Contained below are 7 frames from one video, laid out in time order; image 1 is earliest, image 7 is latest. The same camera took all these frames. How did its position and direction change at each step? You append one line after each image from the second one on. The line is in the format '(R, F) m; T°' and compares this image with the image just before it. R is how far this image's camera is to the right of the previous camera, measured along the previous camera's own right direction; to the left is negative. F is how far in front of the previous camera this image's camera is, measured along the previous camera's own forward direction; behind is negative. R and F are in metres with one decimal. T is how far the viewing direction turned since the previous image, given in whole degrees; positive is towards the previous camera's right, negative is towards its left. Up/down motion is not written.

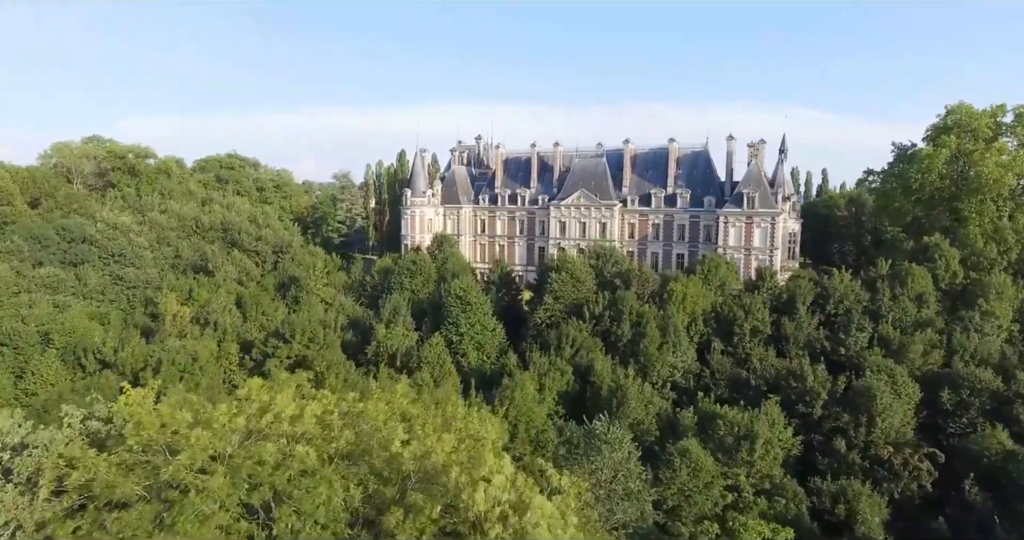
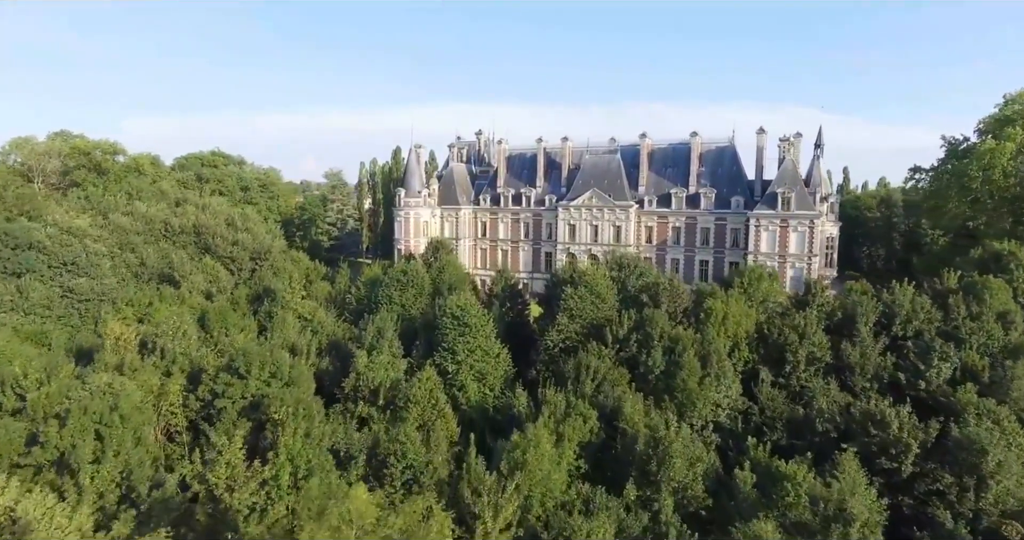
(-0.2, +6.1) m; 0°
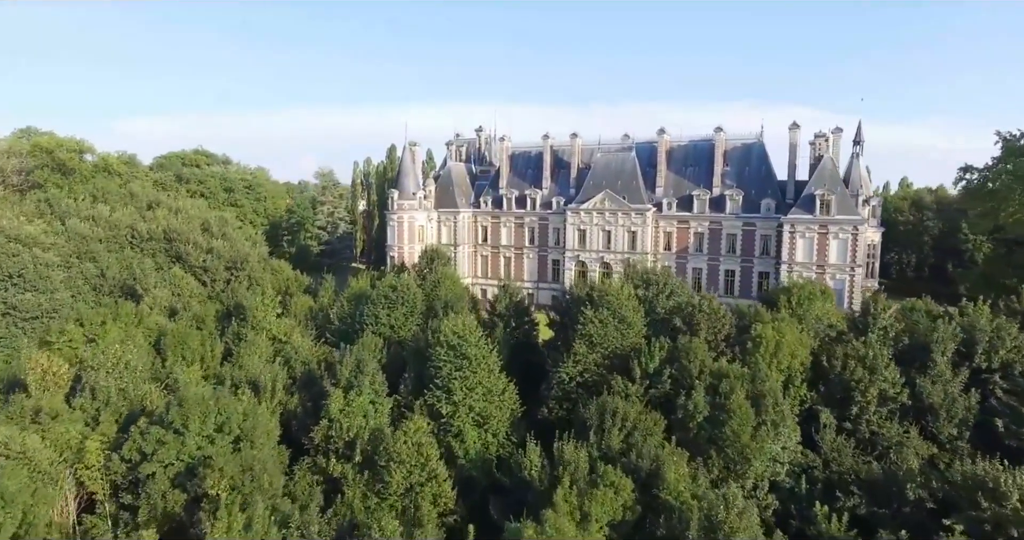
(-0.2, +5.4) m; 0°
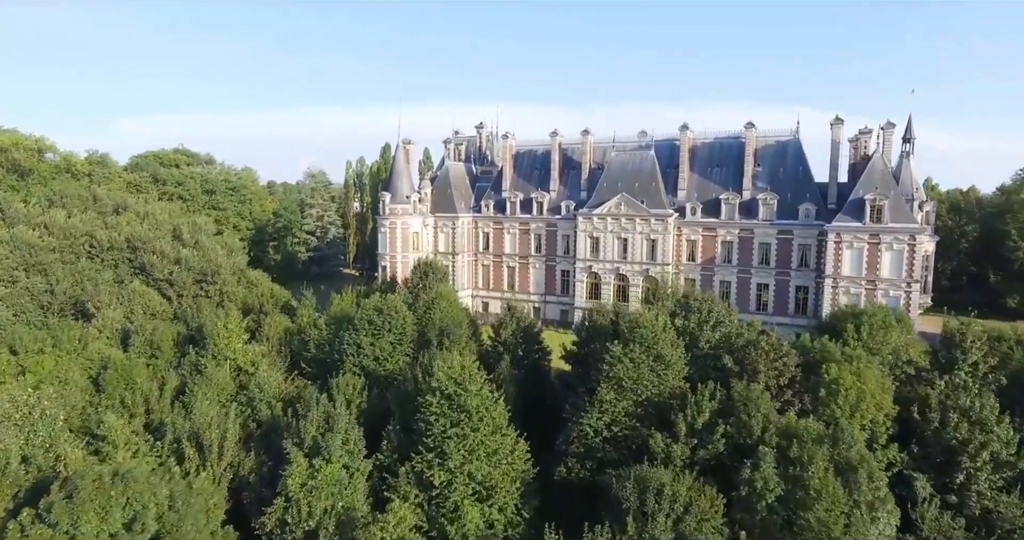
(-0.3, +5.4) m; 0°
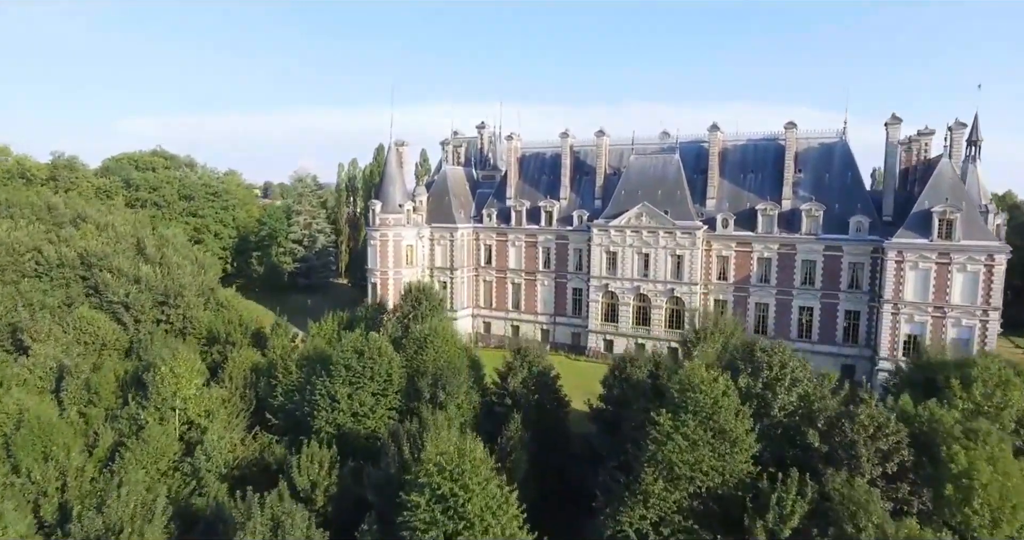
(-0.3, +5.4) m; 0°
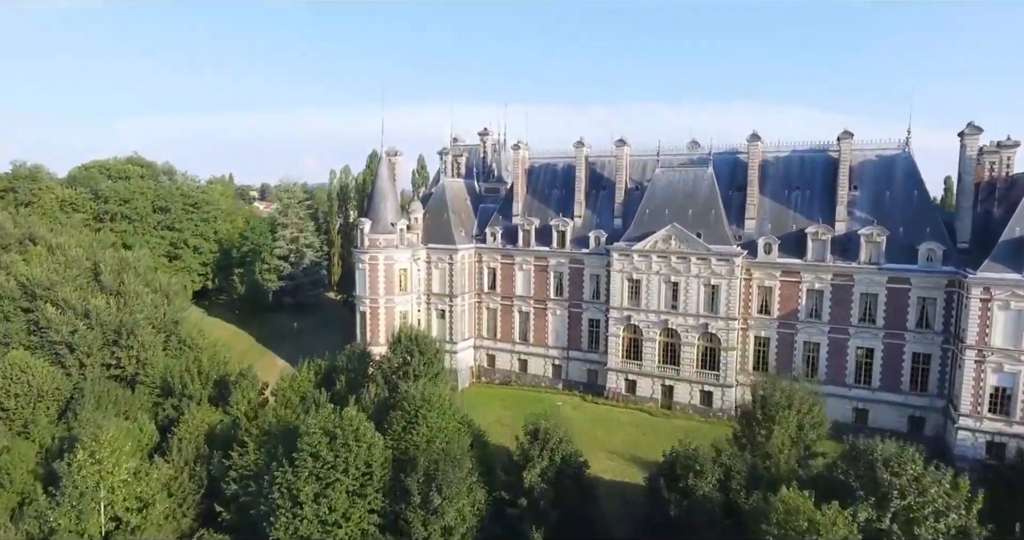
(-0.3, +5.4) m; 0°
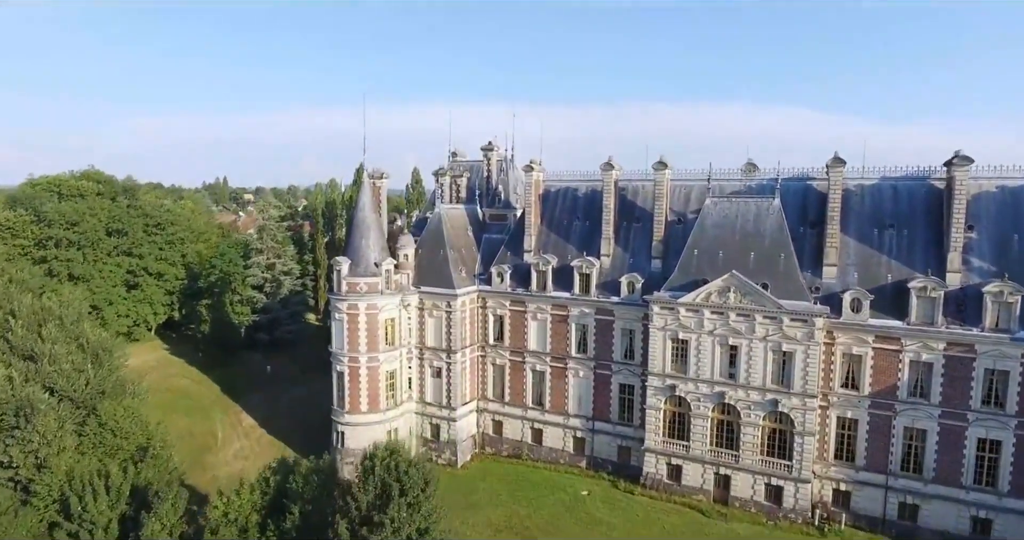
(-0.5, +7.5) m; 0°
